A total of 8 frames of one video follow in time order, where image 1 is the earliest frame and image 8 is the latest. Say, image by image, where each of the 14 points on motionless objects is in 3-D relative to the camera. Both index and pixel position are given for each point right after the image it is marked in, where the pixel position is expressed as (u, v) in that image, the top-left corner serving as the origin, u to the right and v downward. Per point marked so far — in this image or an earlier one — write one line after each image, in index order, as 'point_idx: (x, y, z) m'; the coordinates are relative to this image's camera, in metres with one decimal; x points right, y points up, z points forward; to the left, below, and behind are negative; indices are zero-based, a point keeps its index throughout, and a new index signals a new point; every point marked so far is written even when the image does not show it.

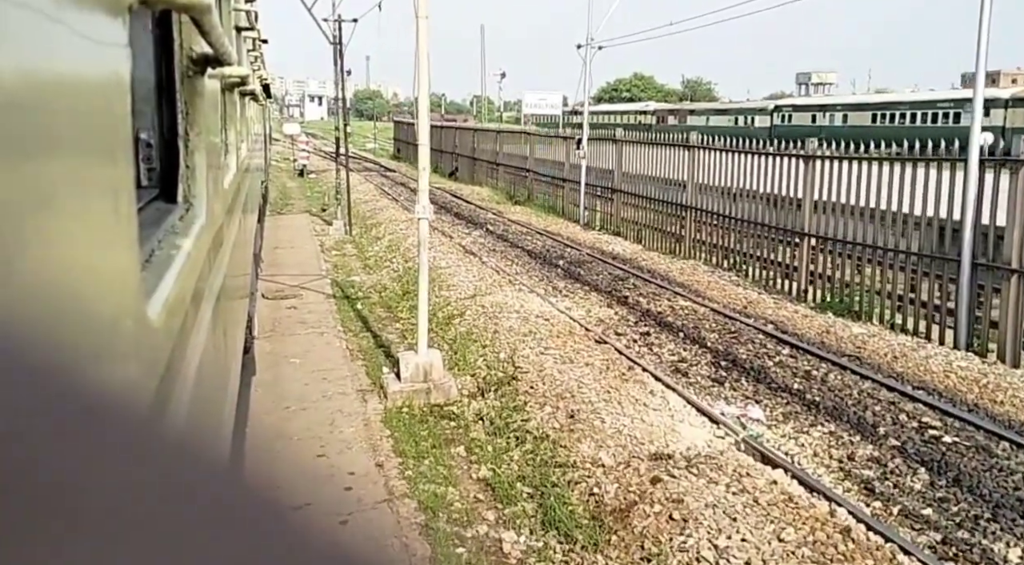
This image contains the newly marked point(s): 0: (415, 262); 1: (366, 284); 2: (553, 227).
0: (-1.2, +0.2, +10.3) m
1: (-1.7, 0.0, +9.7) m
2: (+0.7, +0.9, +14.2) m
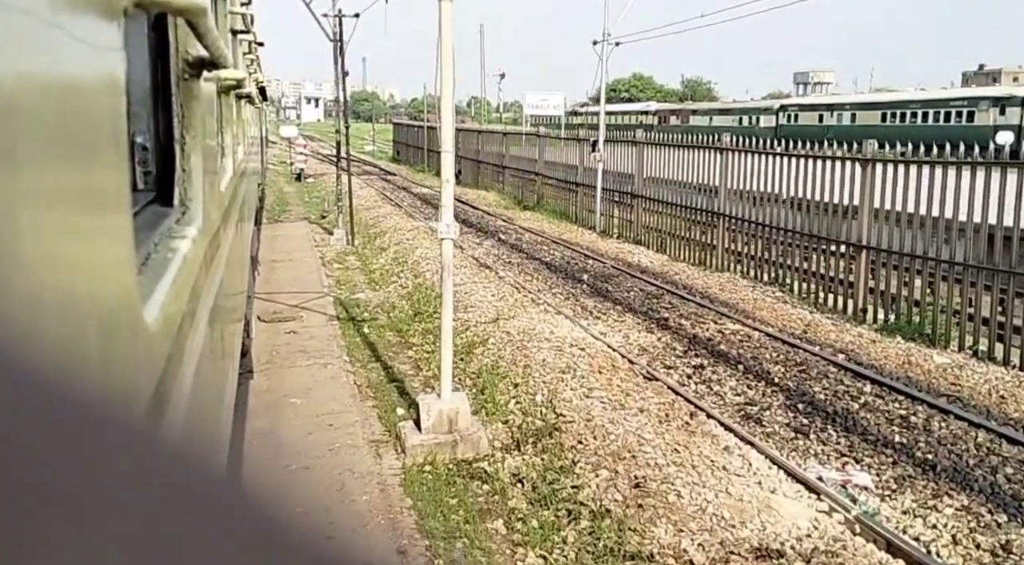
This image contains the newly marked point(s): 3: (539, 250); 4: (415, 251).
0: (-1.0, +0.1, +9.5) m
1: (-1.5, -0.2, +8.9) m
2: (+0.9, +0.8, +13.3) m
3: (+0.4, +0.5, +11.5) m
4: (-1.3, +0.4, +11.4) m
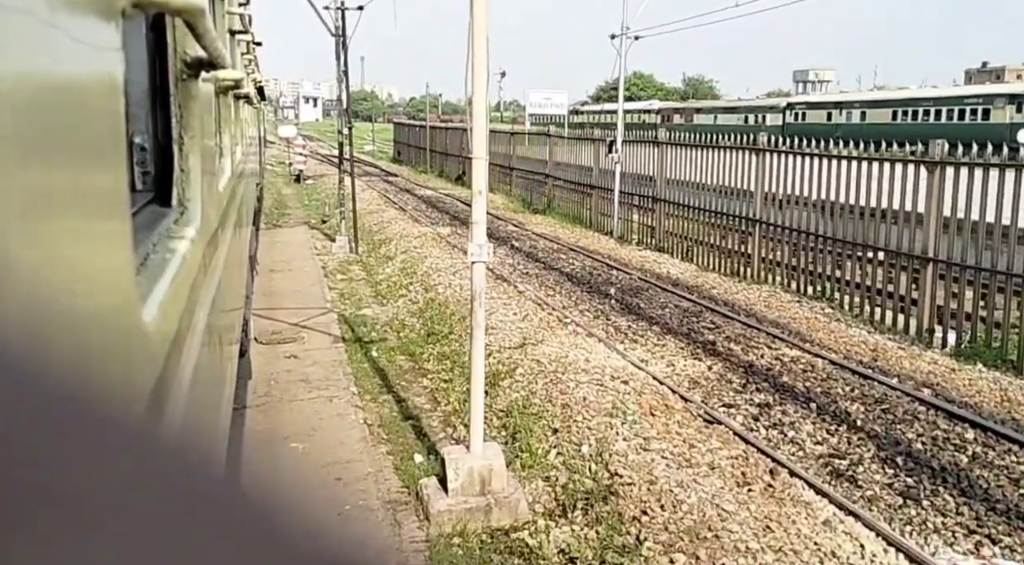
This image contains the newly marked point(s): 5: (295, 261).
0: (-0.8, -0.1, +8.7) m
1: (-1.3, -0.4, +8.1) m
2: (+1.1, +0.6, +12.5) m
3: (+0.6, +0.3, +10.7) m
4: (-1.1, +0.3, +10.6) m
5: (-3.0, +0.3, +11.4) m
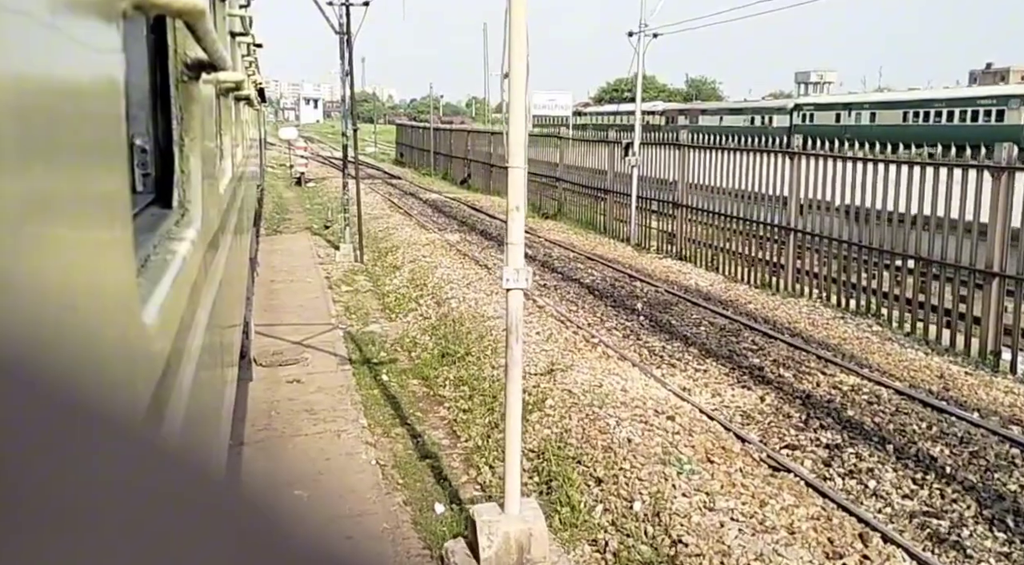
0: (-0.6, -0.2, +8.1) m
1: (-1.1, -0.5, +7.5) m
2: (+1.3, +0.5, +11.9) m
3: (+0.8, +0.2, +10.1) m
4: (-0.9, +0.2, +10.0) m
5: (-2.8, +0.2, +10.8) m
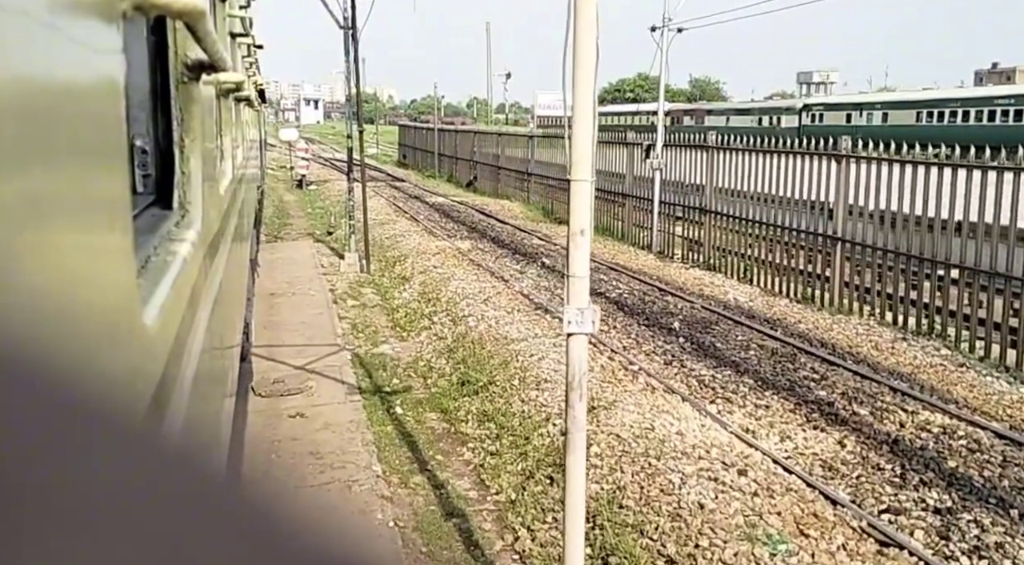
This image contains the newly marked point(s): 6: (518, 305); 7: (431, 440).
0: (-0.4, -0.4, +7.4) m
1: (-0.9, -0.7, +6.8) m
2: (+1.5, +0.3, +11.2) m
3: (+1.0, 0.0, +9.4) m
4: (-0.7, 0.0, +9.3) m
5: (-2.6, 0.0, +10.1) m
6: (+0.1, -0.2, +7.9) m
7: (-0.5, -1.0, +5.2) m
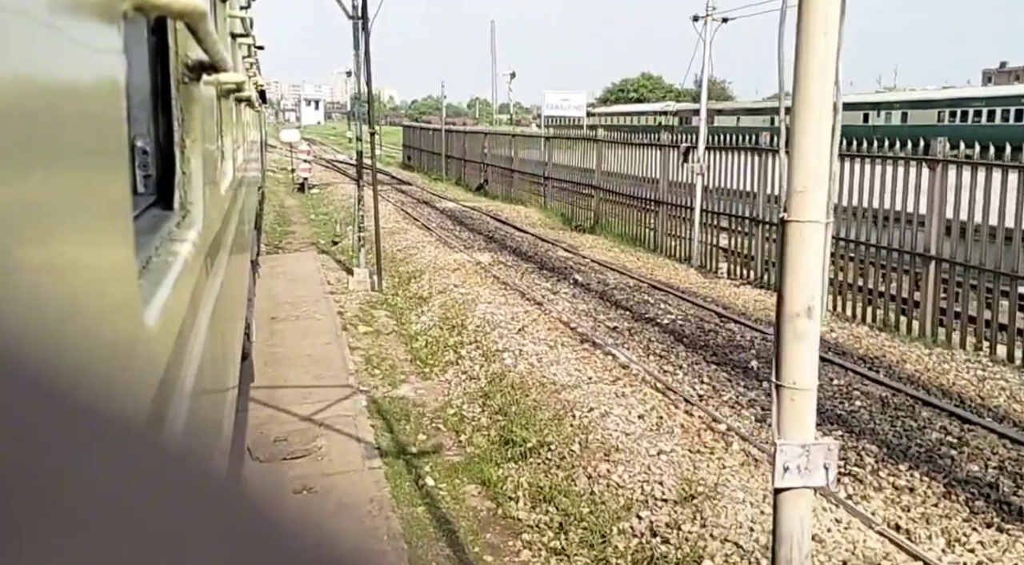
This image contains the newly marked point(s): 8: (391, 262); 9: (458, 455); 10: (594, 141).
0: (0.0, -0.6, +6.2) m
1: (-0.6, -0.9, +5.6) m
2: (+1.8, +0.1, +10.1) m
3: (+1.3, -0.2, +8.3) m
4: (-0.4, -0.2, +8.2) m
5: (-2.2, -0.2, +8.9) m
6: (+0.4, -0.4, +6.8) m
7: (-0.2, -1.2, +4.0) m
8: (-1.6, +0.3, +11.0) m
9: (-0.3, -1.0, +5.0) m
10: (+1.5, +2.6, +15.1) m
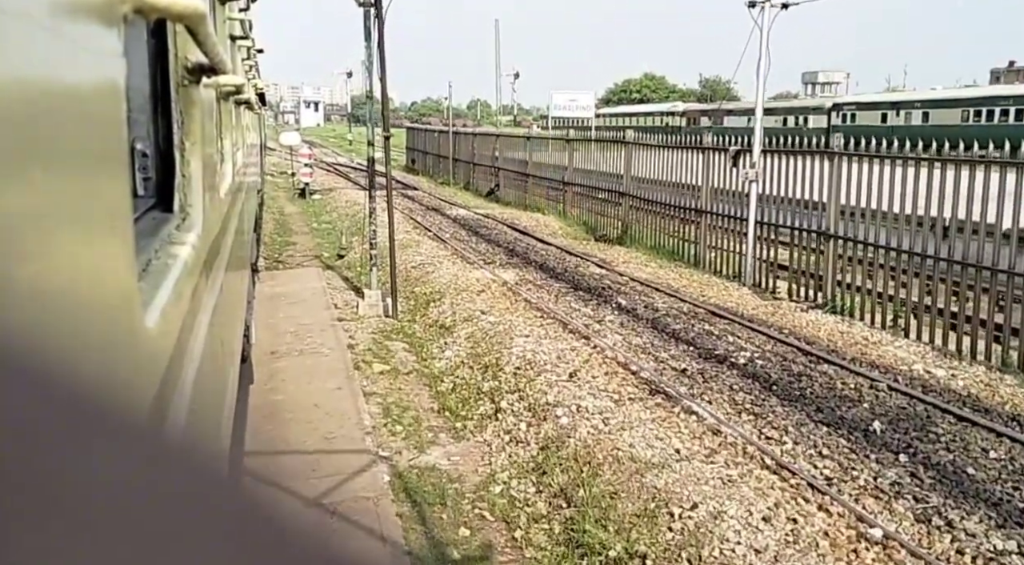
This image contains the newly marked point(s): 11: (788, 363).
0: (+0.3, -0.8, +5.0) m
1: (-0.2, -1.1, +4.4) m
2: (+2.2, -0.1, +8.8) m
3: (+1.6, -0.4, +7.0) m
4: (-0.1, -0.5, +7.0) m
5: (-1.9, -0.5, +7.7) m
6: (+0.7, -0.7, +5.5) m
7: (+0.2, -1.4, +2.8) m
8: (-1.3, 0.0, +9.8) m
9: (0.0, -1.2, +3.7) m
10: (+1.8, +2.3, +13.8) m
11: (+2.0, -0.6, +5.9) m
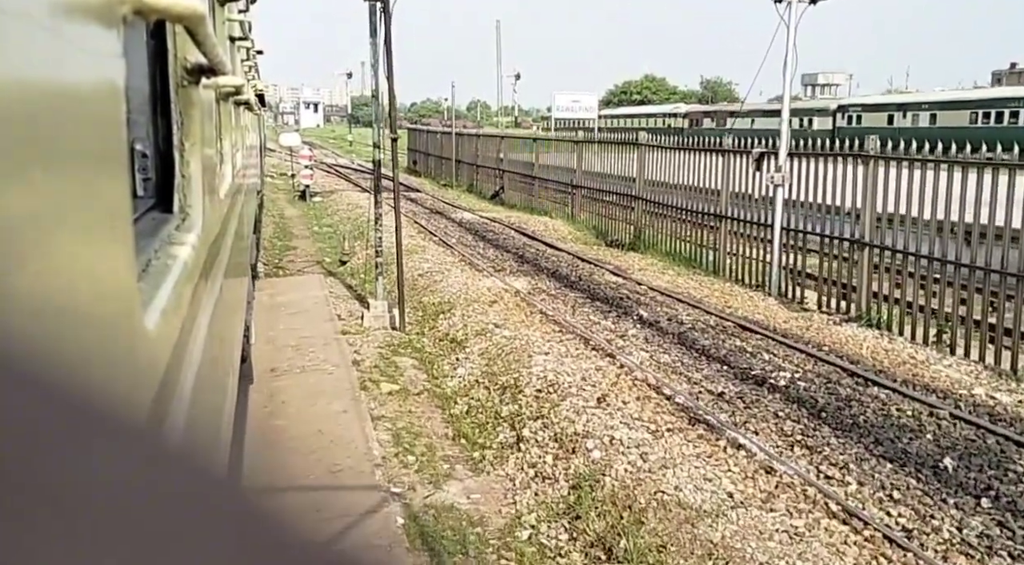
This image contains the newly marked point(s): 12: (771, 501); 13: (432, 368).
0: (+0.4, -0.9, +4.5) m
1: (-0.1, -1.2, +3.9) m
2: (+2.3, -0.2, +8.3) m
3: (+1.8, -0.5, +6.5) m
4: (+0.1, -0.6, +6.5) m
5: (-1.8, -0.6, +7.2) m
6: (+0.9, -0.8, +5.1) m
7: (+0.3, -1.5, +2.3) m
8: (-1.1, -0.1, +9.3) m
9: (+0.1, -1.3, +3.2) m
10: (+2.0, +2.2, +13.3) m
11: (+2.1, -0.7, +5.4) m
12: (+1.2, -1.0, +4.0) m
13: (-0.7, -0.7, +6.6) m
